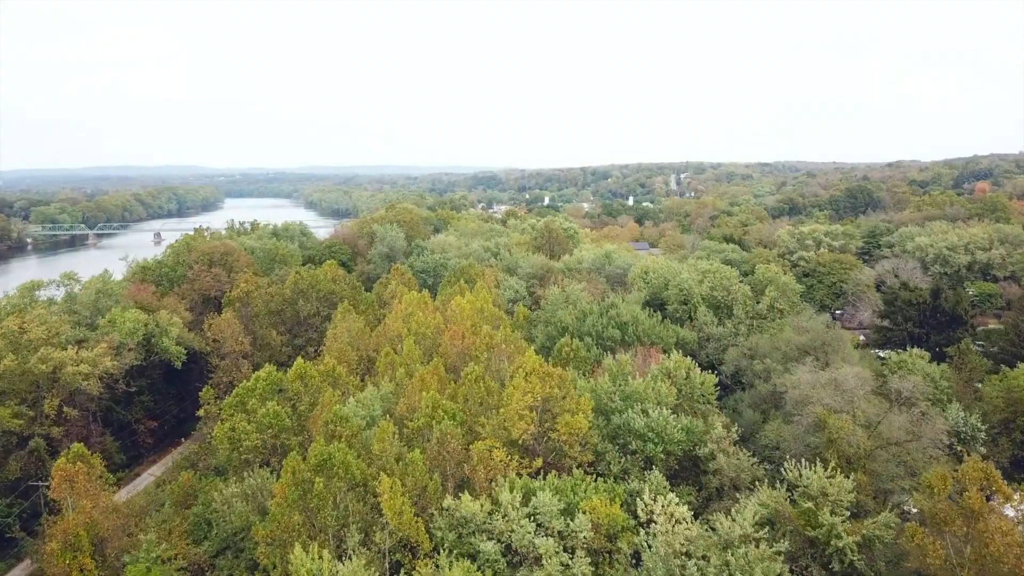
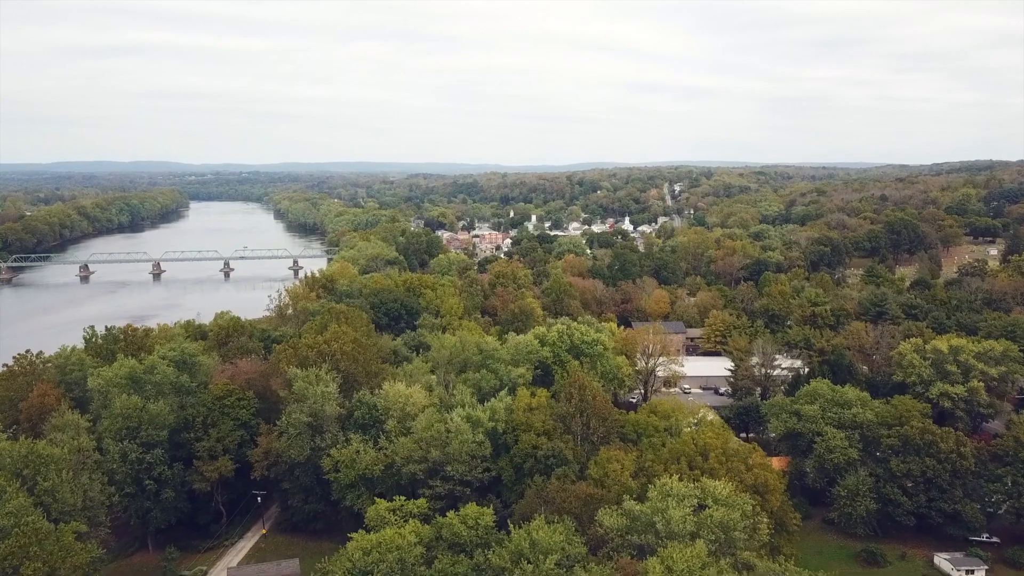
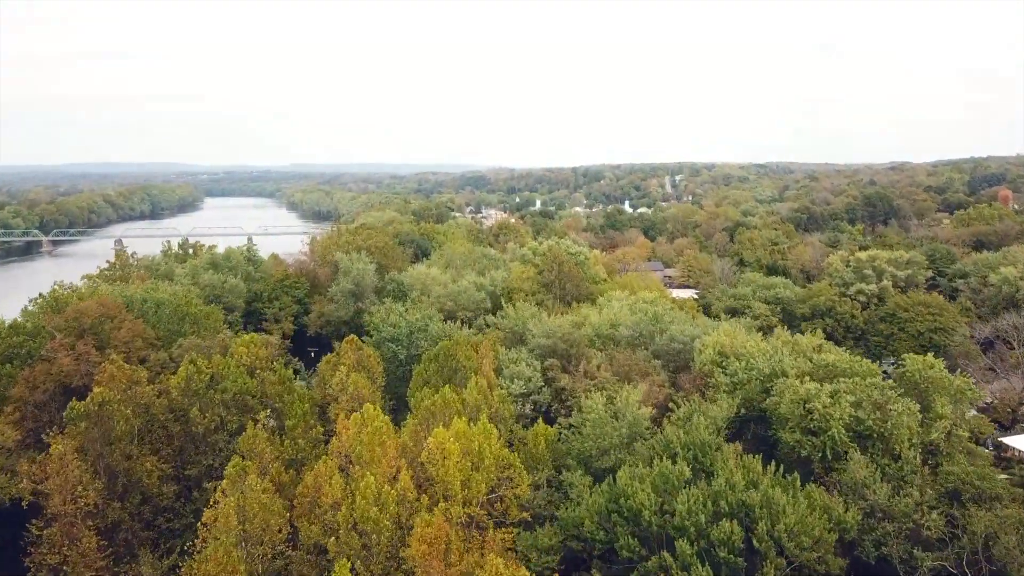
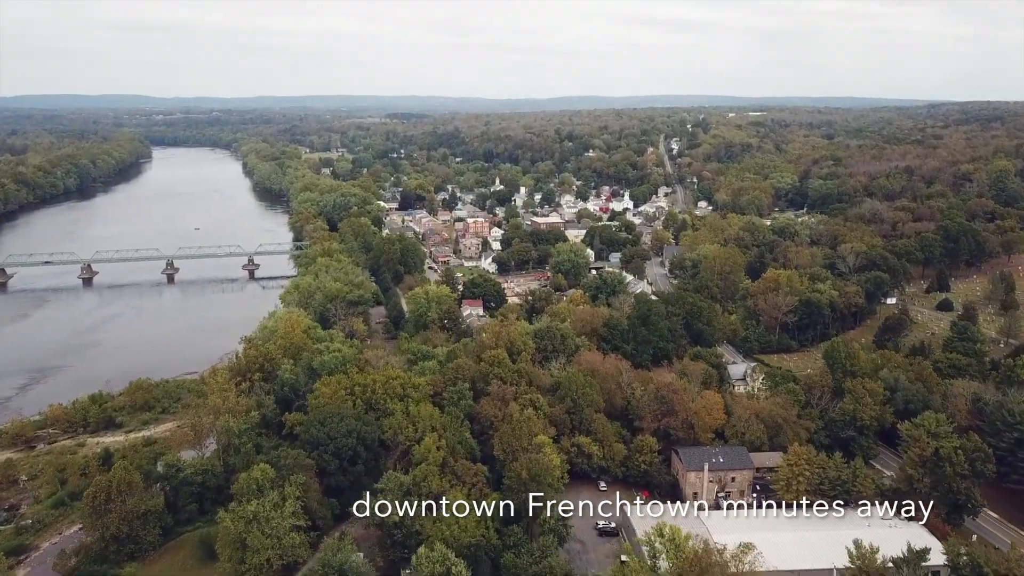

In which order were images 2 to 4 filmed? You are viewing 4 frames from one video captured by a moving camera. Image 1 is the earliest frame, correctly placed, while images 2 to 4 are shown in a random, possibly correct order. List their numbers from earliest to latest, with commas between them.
3, 2, 4
